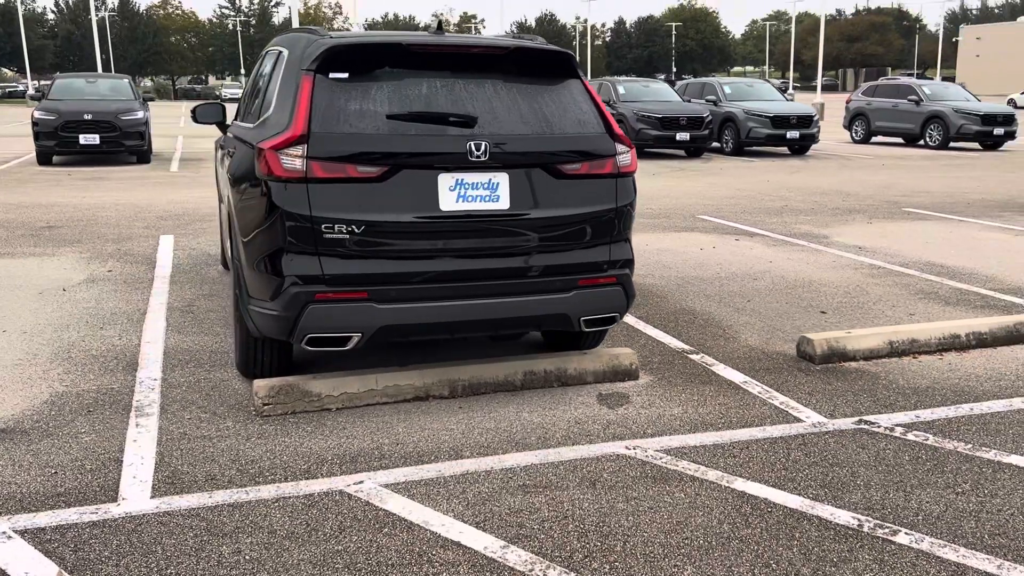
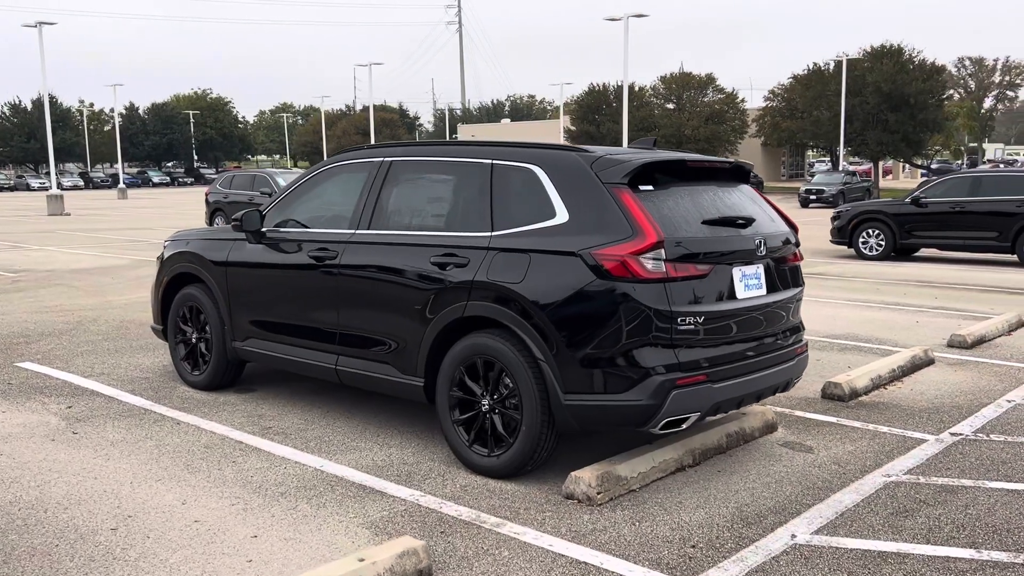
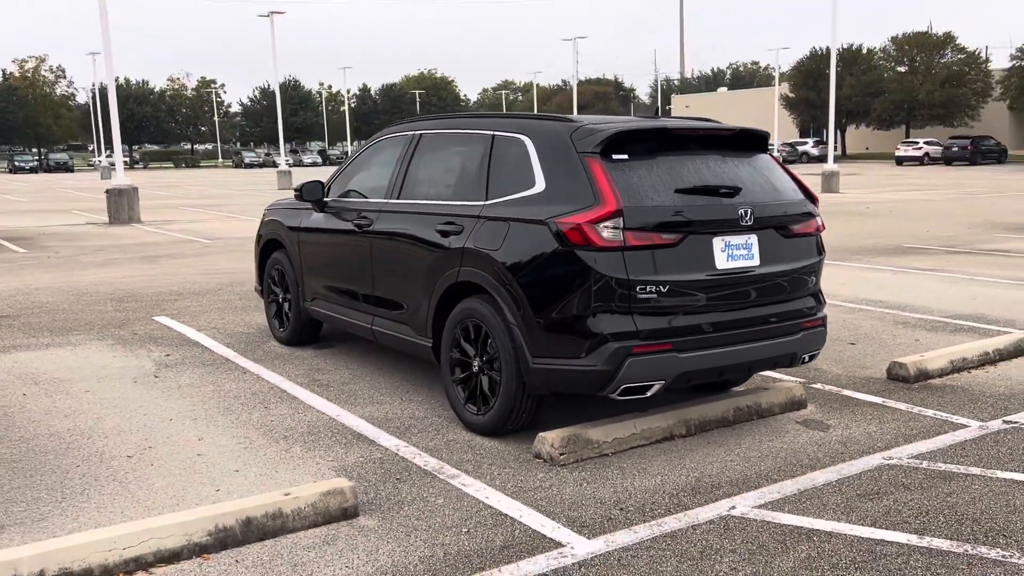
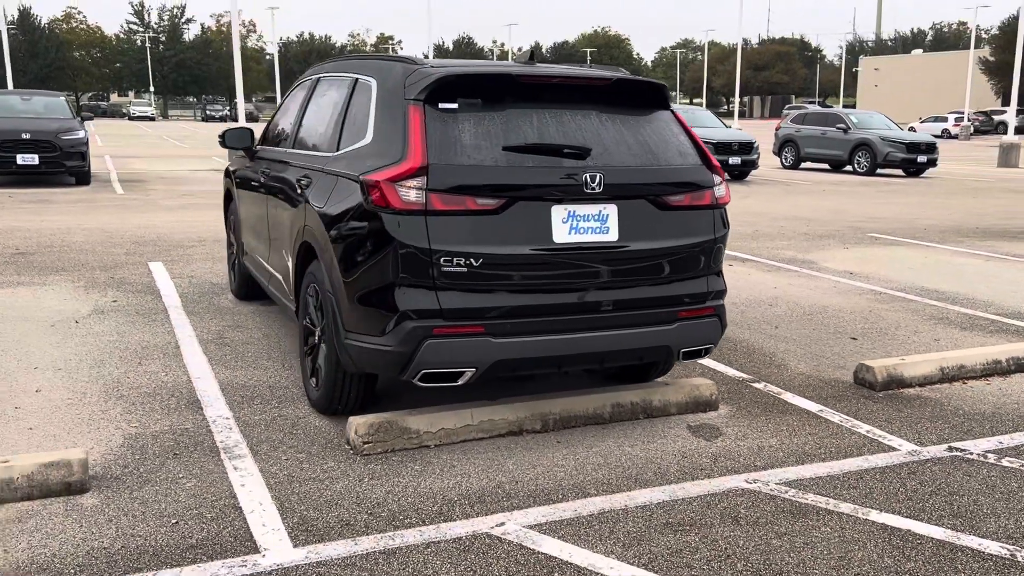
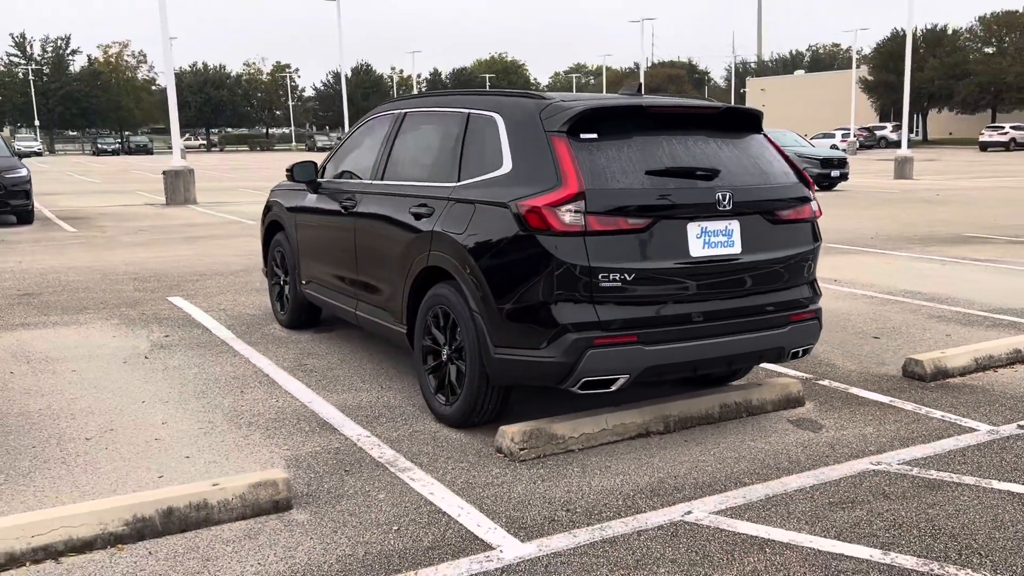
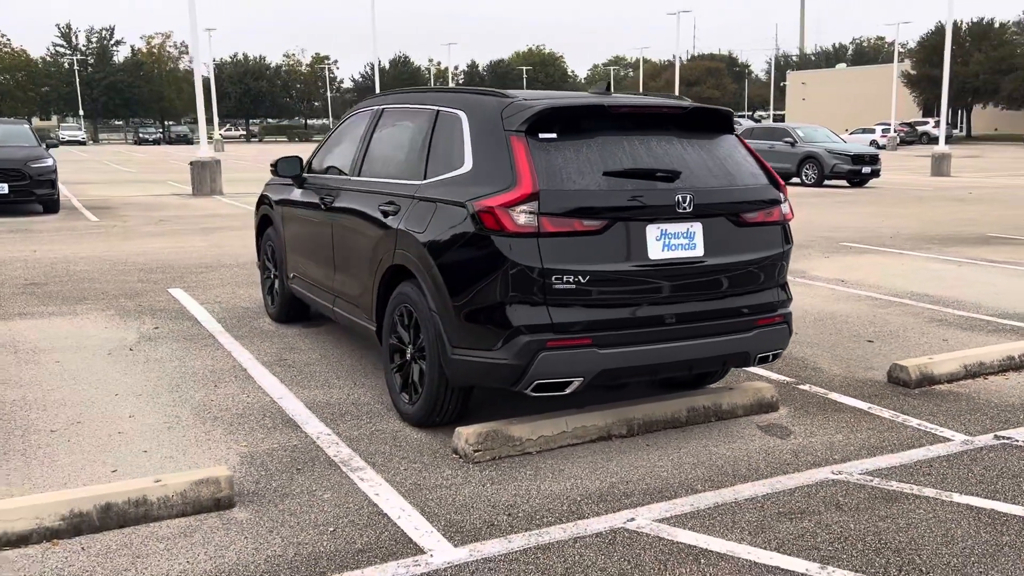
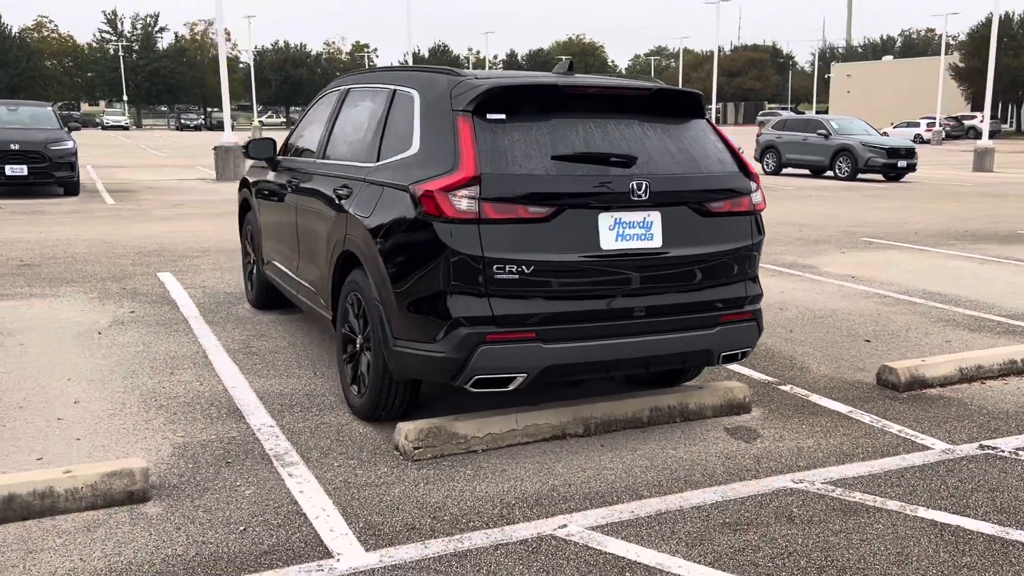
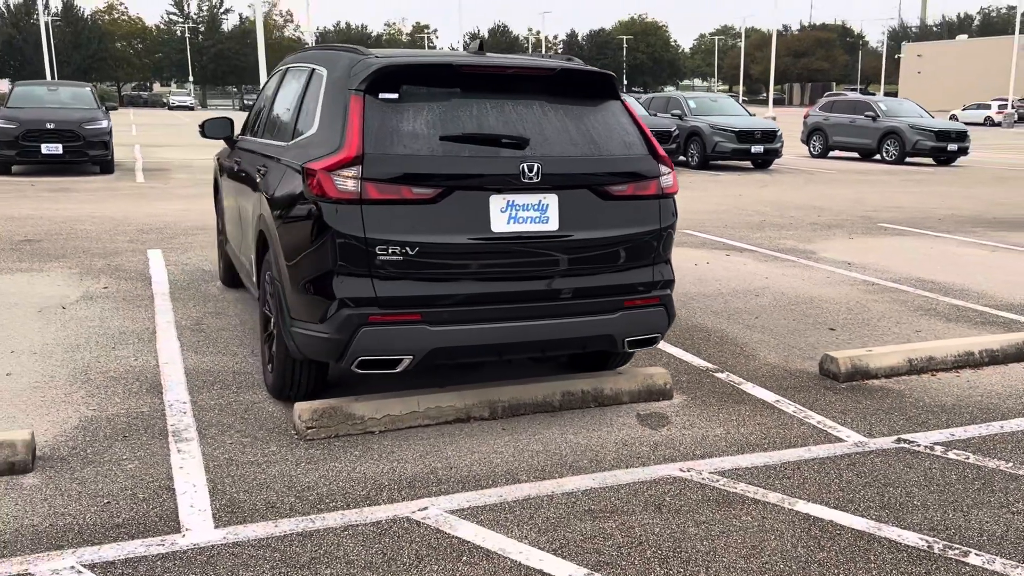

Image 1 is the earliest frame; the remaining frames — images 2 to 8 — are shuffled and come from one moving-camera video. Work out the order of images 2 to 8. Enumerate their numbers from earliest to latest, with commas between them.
8, 4, 7, 6, 5, 3, 2
